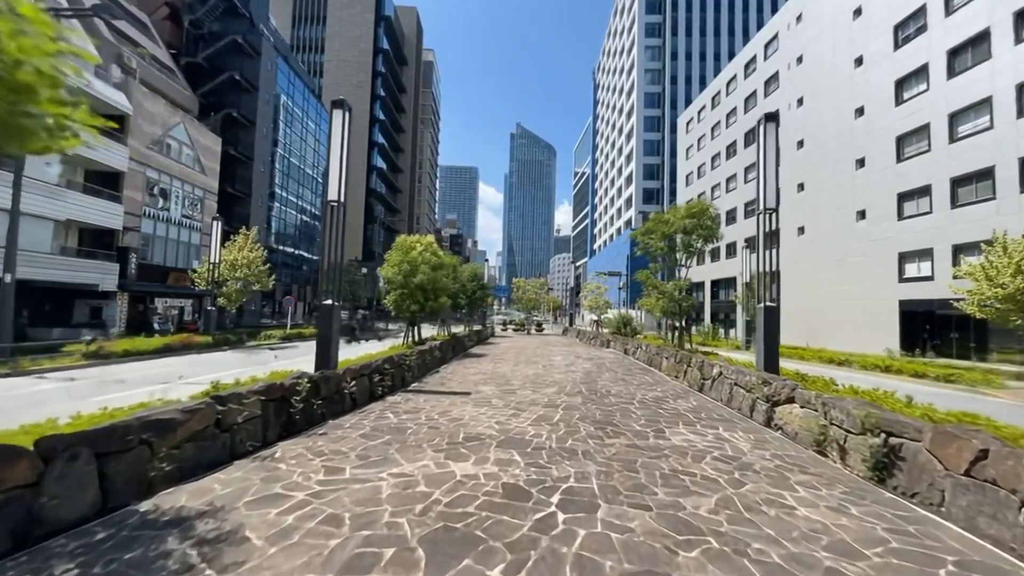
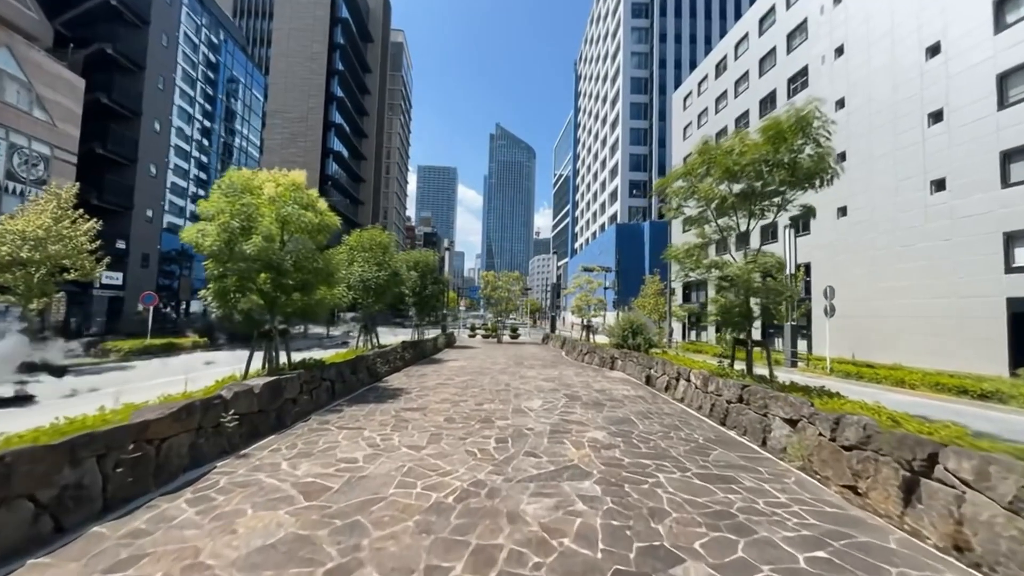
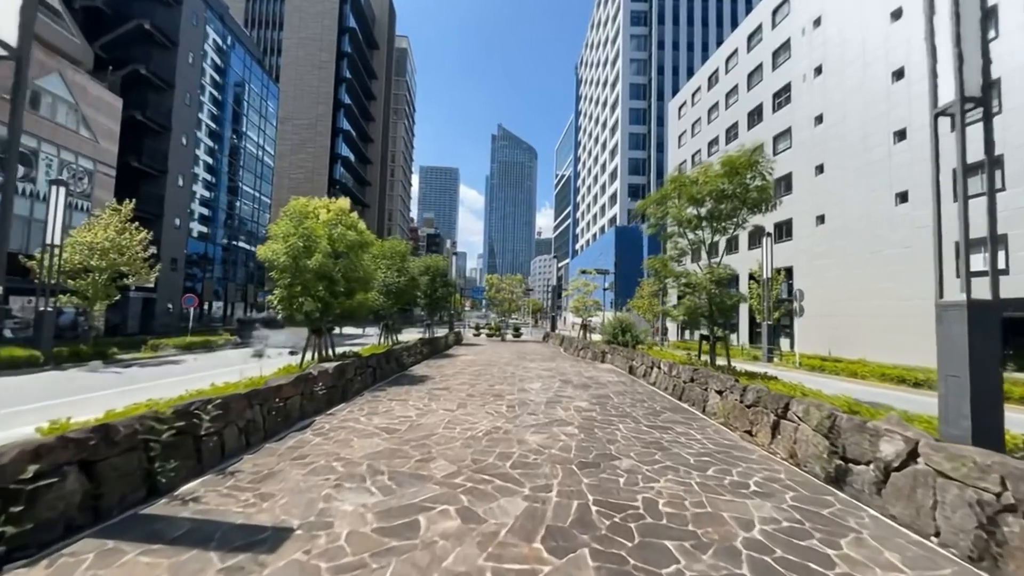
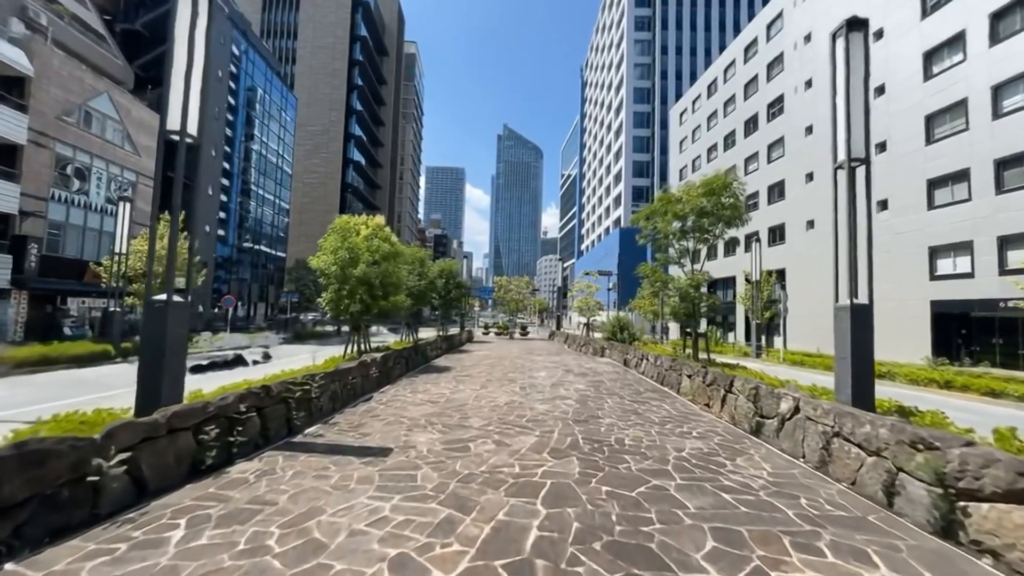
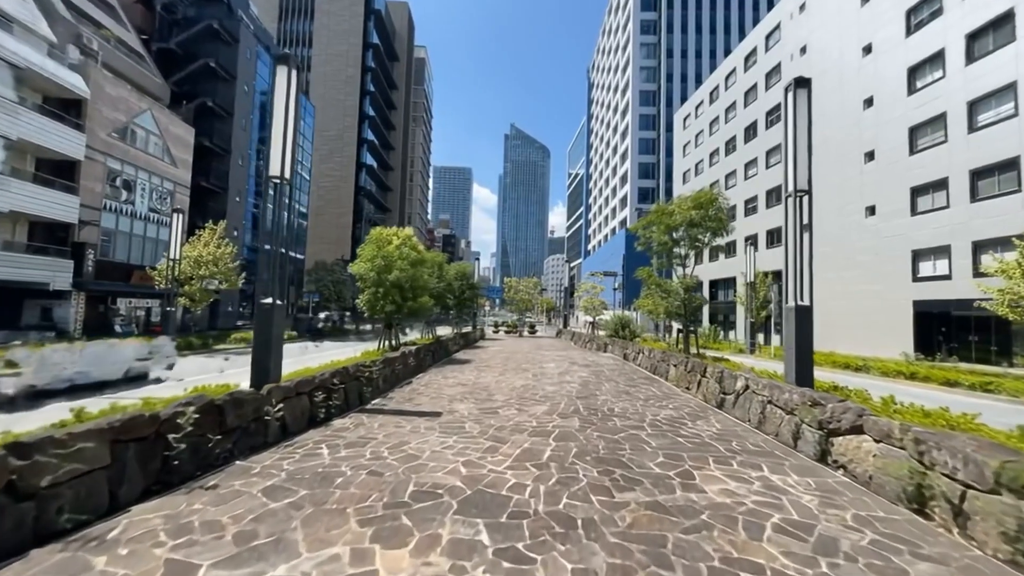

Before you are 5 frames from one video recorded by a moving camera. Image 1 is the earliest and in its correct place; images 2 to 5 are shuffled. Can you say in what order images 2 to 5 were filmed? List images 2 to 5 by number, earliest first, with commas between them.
5, 4, 3, 2
